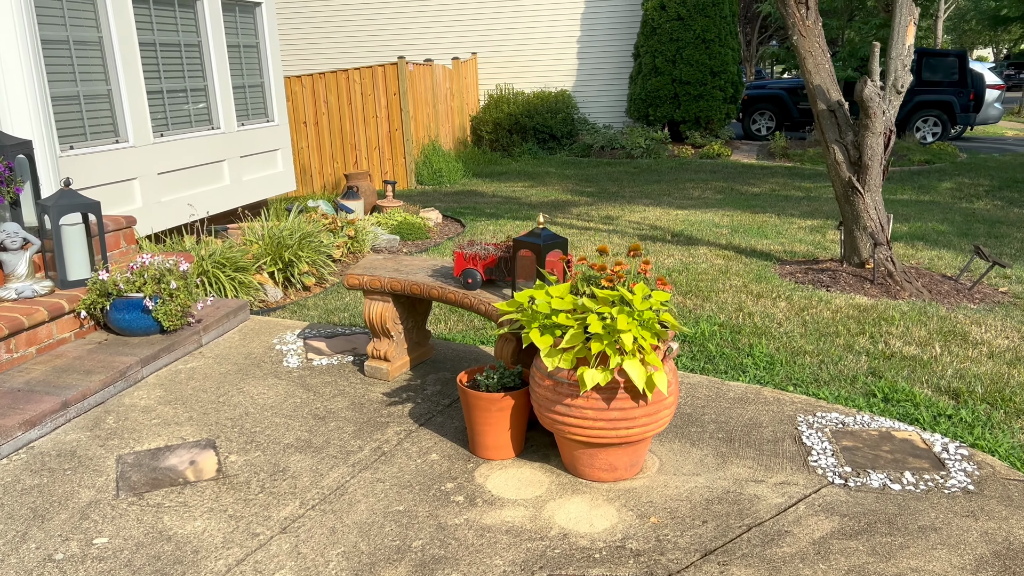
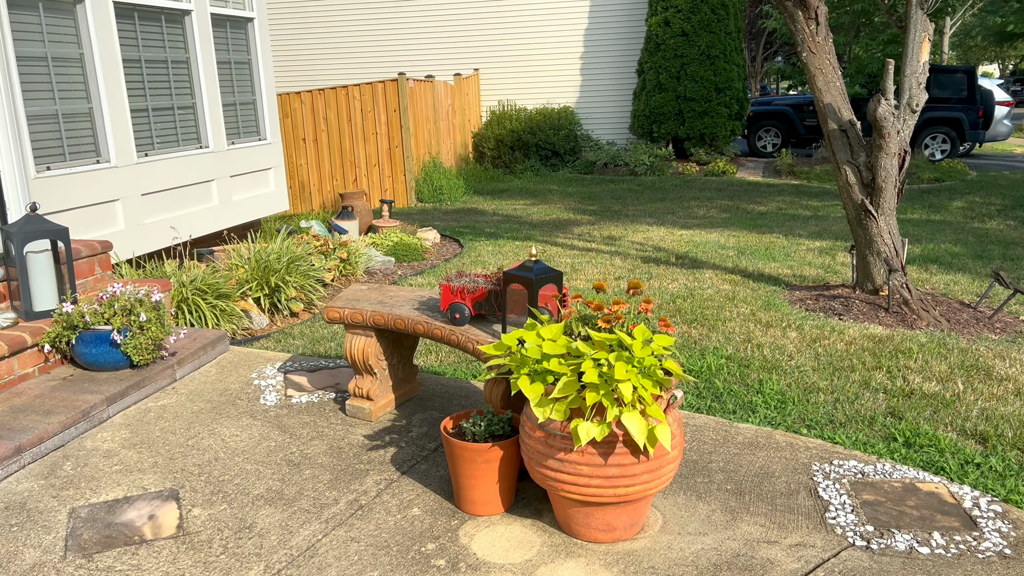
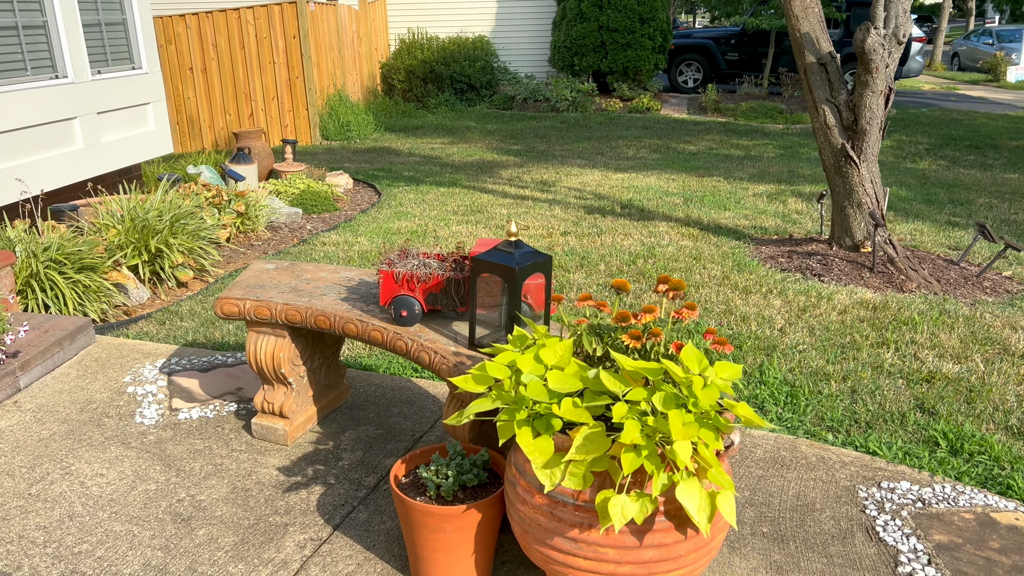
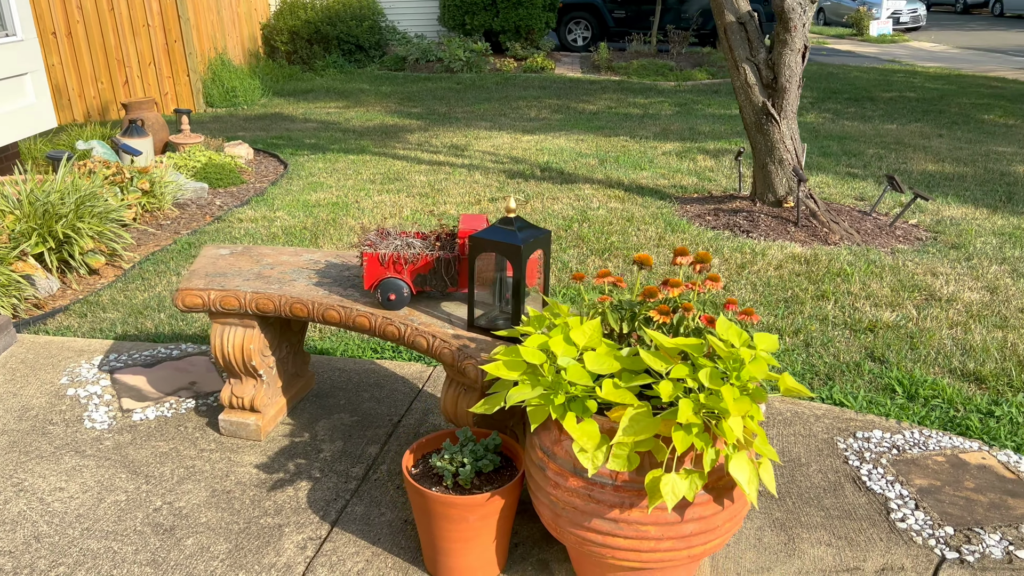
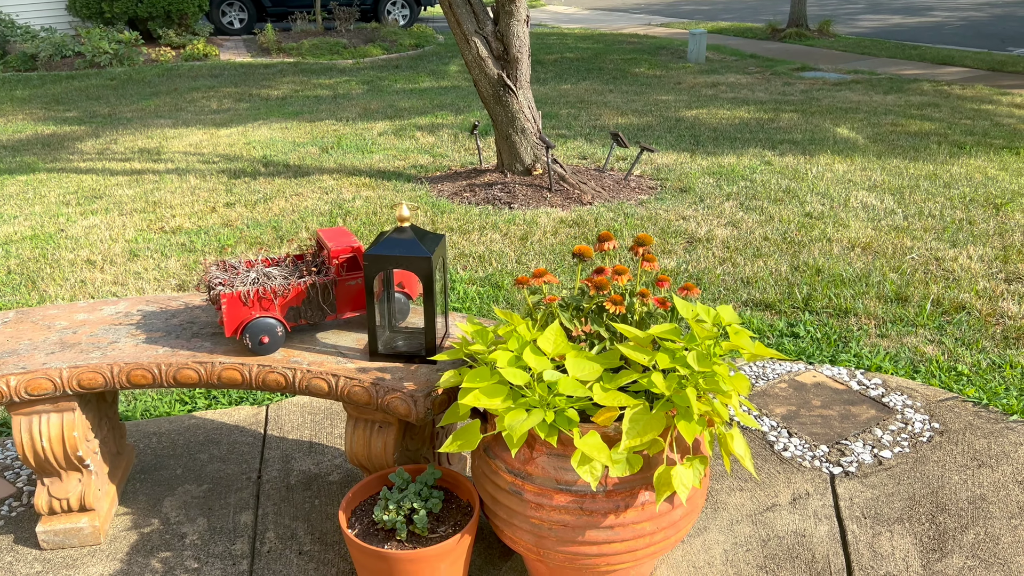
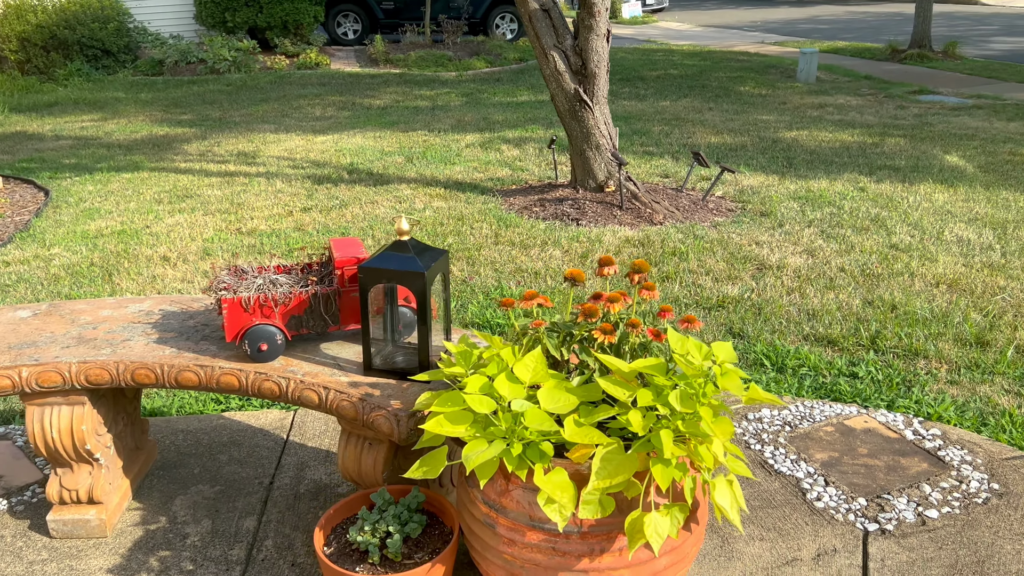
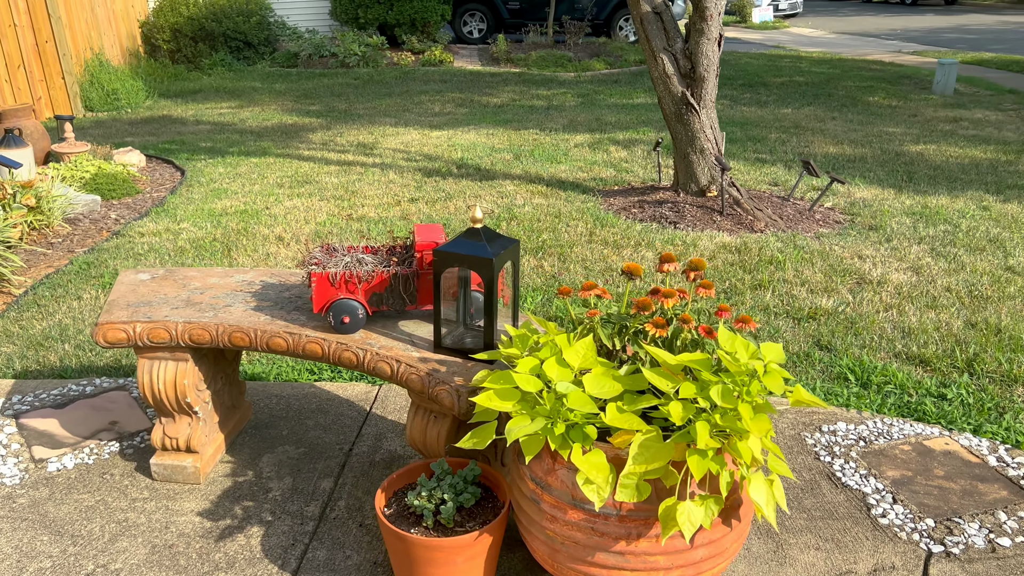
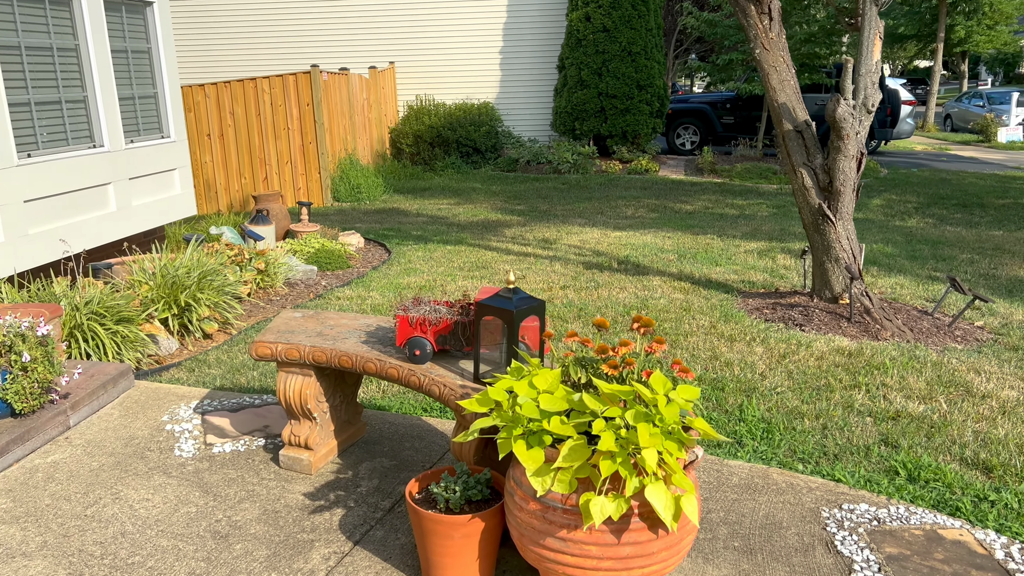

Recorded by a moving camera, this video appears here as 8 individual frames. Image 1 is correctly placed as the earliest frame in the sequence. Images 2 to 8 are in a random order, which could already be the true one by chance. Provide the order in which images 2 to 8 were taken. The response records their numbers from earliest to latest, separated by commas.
2, 8, 3, 4, 7, 6, 5
